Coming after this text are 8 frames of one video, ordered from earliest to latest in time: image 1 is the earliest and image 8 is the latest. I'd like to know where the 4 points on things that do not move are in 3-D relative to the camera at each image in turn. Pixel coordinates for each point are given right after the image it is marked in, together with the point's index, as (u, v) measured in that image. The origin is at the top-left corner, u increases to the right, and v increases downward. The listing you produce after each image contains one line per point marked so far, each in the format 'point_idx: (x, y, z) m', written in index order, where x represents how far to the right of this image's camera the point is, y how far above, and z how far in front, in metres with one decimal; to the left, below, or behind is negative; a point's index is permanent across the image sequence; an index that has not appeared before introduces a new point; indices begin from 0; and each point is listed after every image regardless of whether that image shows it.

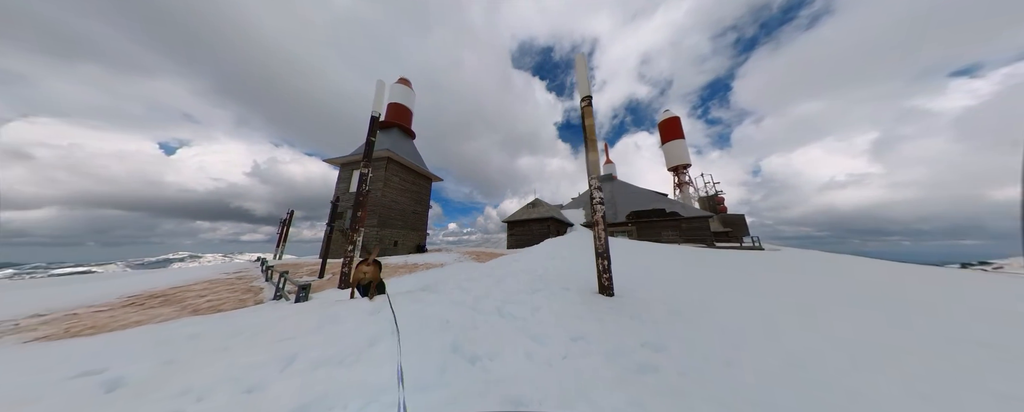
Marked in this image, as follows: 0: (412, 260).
0: (-6.6, -3.6, +14.1) m
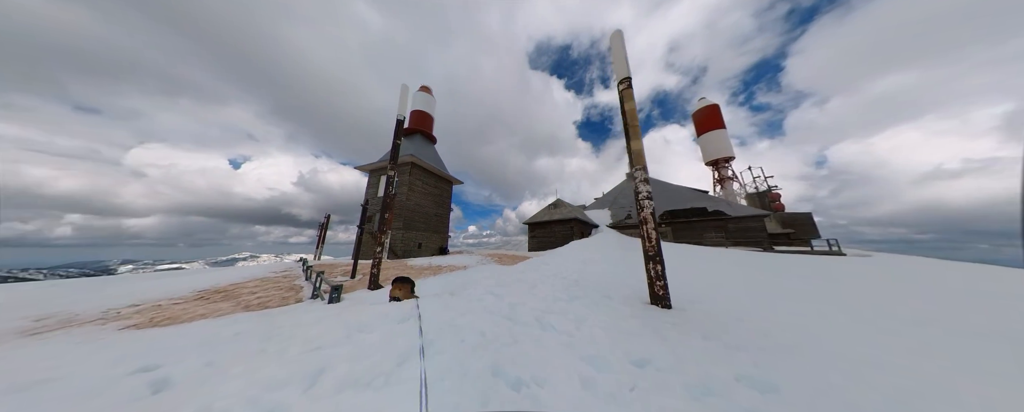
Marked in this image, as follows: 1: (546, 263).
0: (-5.1, -3.8, +14.3) m
1: (+1.1, -1.9, +6.8) m
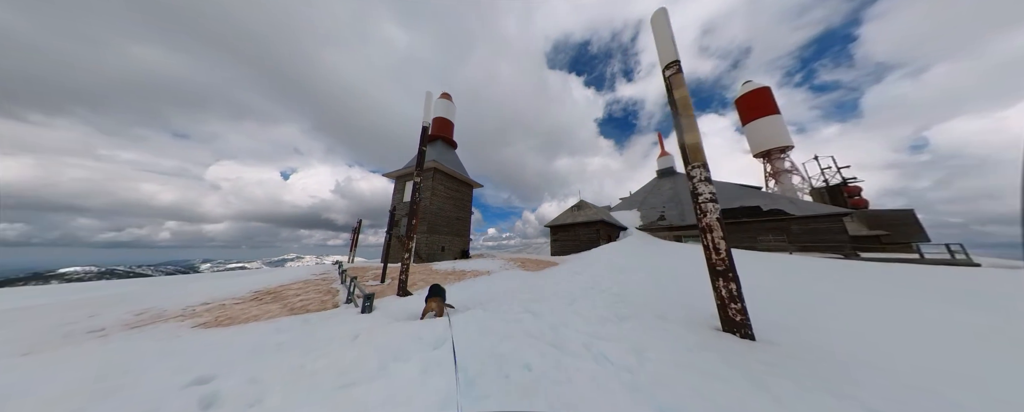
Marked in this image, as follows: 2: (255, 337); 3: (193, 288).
0: (-3.5, -4.1, +14.4) m
1: (+1.9, -2.0, +6.4) m
2: (-4.9, -2.5, +4.1) m
3: (-22.5, -5.7, +15.0) m
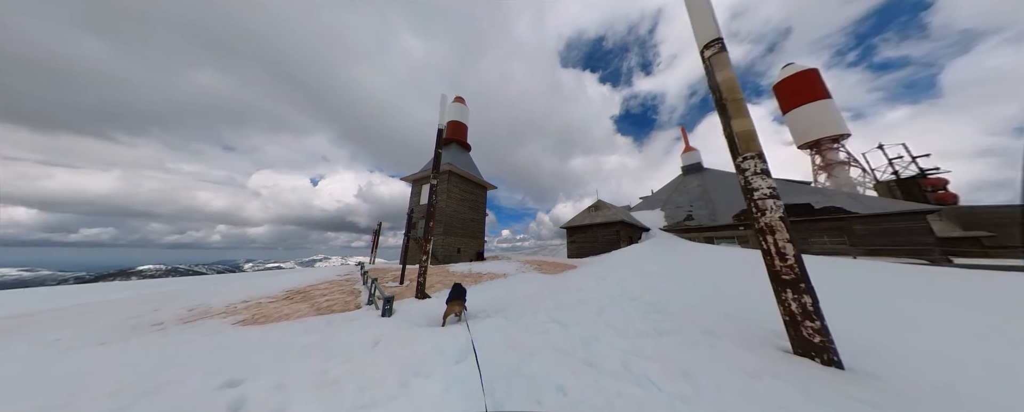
0: (-2.4, -4.2, +14.3) m
1: (+2.5, -2.0, +6.0) m
2: (-4.5, -2.6, +4.2) m
3: (-21.3, -6.1, +16.2) m
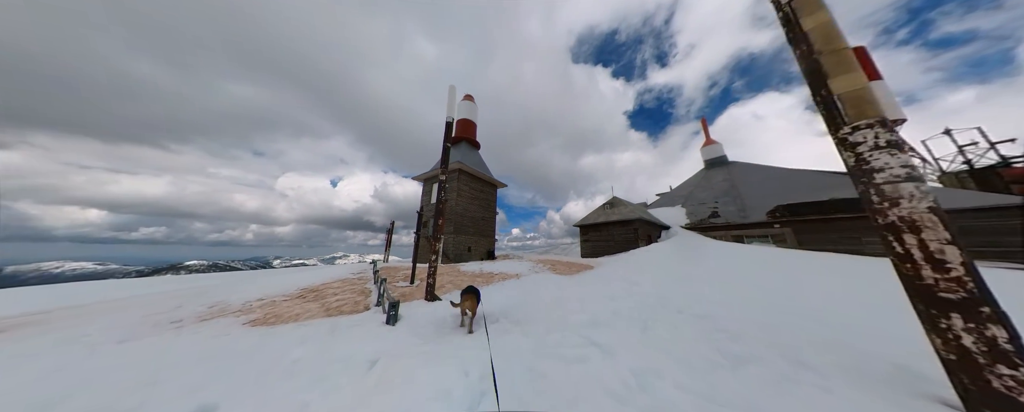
0: (-1.6, -4.1, +13.9) m
1: (+2.9, -1.9, +5.4) m
2: (-4.2, -2.5, +3.9) m
3: (-20.4, -6.0, +16.7) m
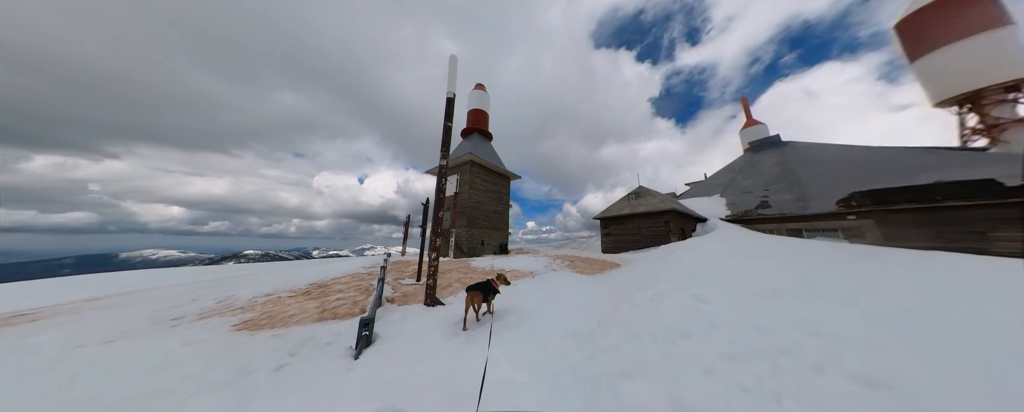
0: (-0.7, -3.5, +12.9) m
1: (+3.1, -1.6, +4.0) m
2: (-4.0, -2.3, +3.0) m
3: (-19.3, -5.6, +17.0) m
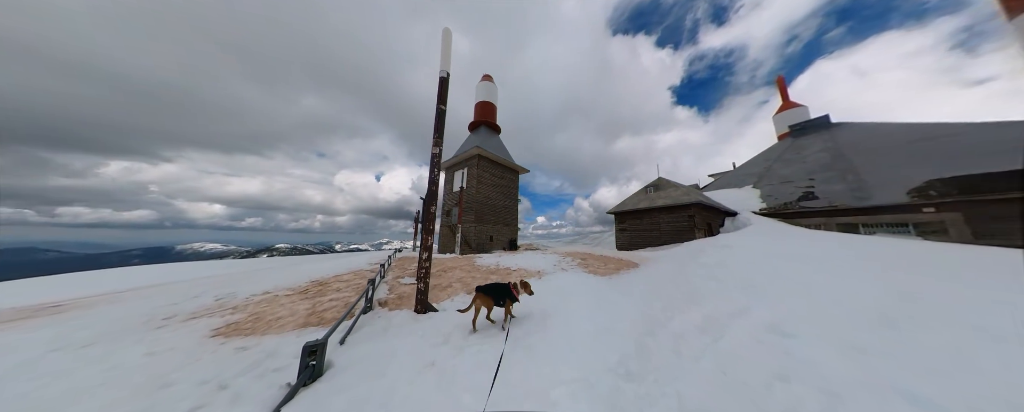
0: (-0.4, -3.2, +12.0) m
1: (+3.0, -1.4, +2.9) m
2: (-4.2, -2.2, +2.3) m
3: (-18.7, -5.3, +17.1) m
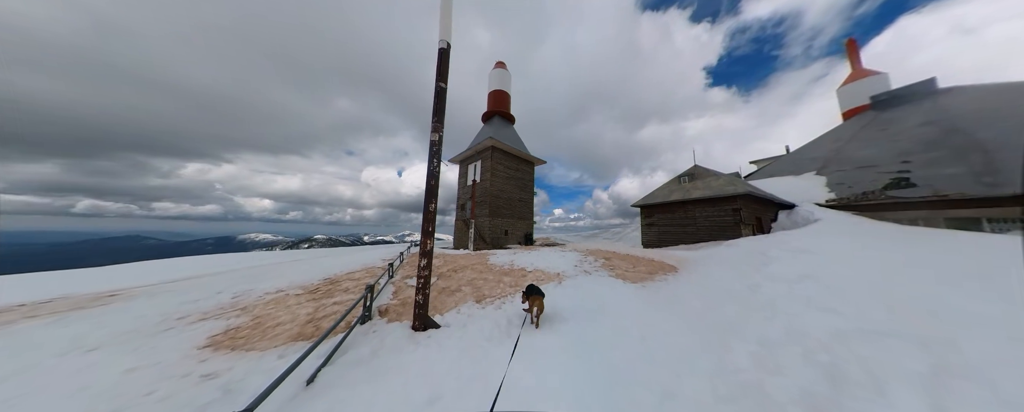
0: (+0.4, -2.9, +11.0) m
1: (+3.1, -1.4, +1.7) m
2: (-4.1, -2.3, +1.6) m
3: (-17.4, -5.0, +17.5) m
